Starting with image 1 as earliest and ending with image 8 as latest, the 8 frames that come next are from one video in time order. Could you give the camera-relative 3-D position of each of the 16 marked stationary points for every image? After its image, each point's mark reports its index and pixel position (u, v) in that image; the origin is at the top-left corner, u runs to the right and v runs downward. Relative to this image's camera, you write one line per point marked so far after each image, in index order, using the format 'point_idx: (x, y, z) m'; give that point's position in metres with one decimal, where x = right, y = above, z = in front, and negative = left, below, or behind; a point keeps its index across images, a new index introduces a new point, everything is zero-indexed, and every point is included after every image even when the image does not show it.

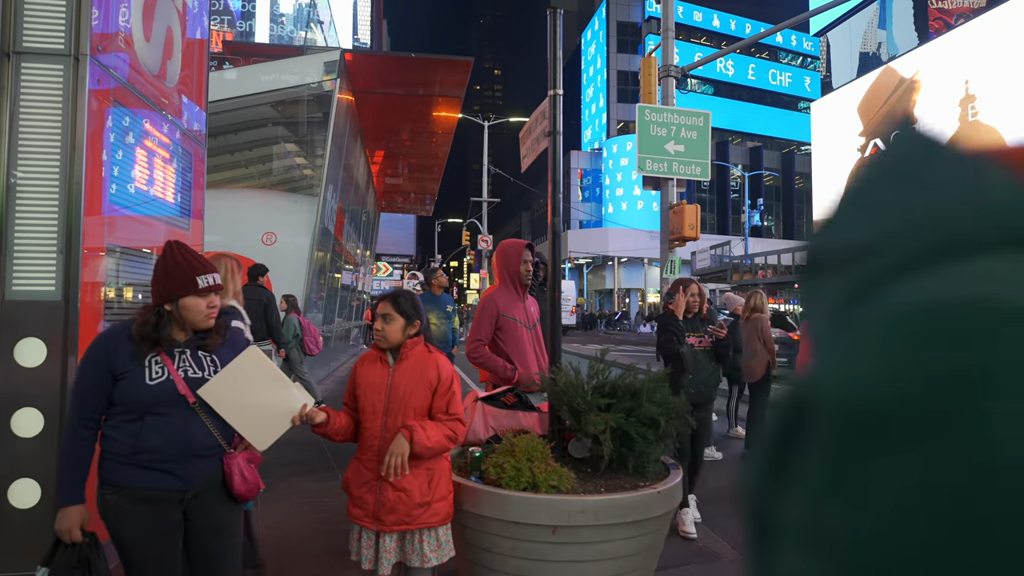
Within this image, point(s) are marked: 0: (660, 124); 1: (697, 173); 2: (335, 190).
0: (+2.1, +2.4, +9.0) m
1: (+2.7, +1.7, +9.1) m
2: (-3.4, +1.9, +11.8) m
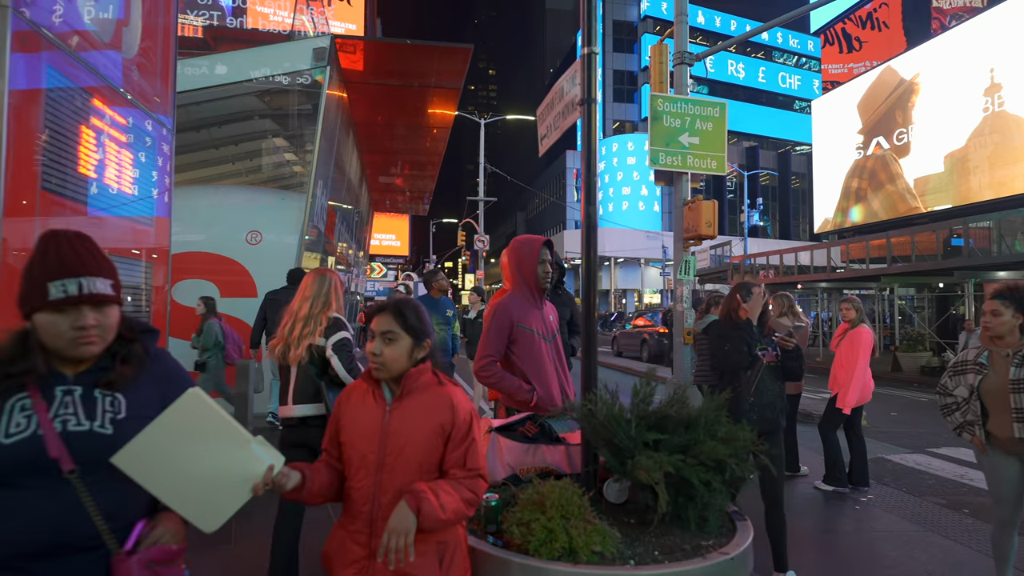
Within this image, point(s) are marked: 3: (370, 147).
0: (+2.2, +2.3, +8.4) m
1: (+2.8, +1.7, +8.5) m
2: (-3.4, +1.8, +11.2) m
3: (-3.9, +3.9, +17.0) m
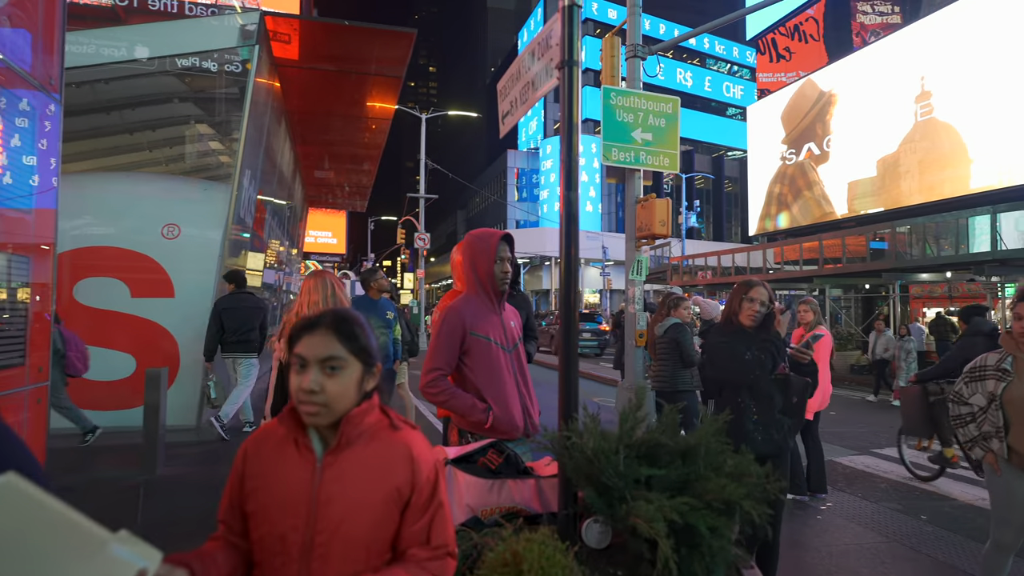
0: (+1.5, +2.3, +8.1) m
1: (+2.0, +1.6, +8.3) m
2: (-4.3, +1.9, +10.3) m
3: (-5.4, +3.9, +16.1) m
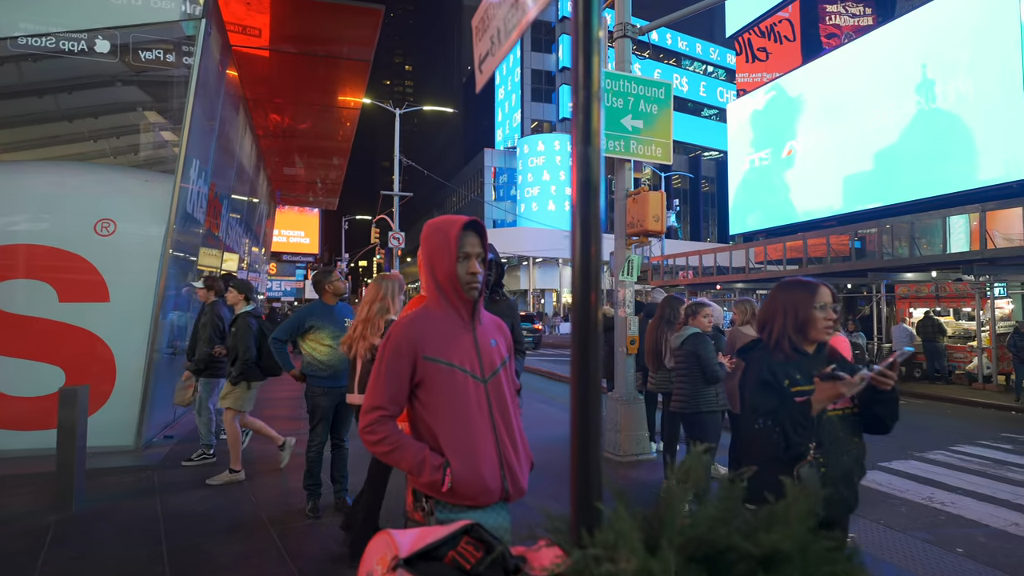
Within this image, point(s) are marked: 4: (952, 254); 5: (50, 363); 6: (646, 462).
0: (+1.2, +2.3, +7.4) m
1: (+1.8, +1.6, +7.6) m
2: (-4.6, +1.8, +9.4) m
3: (-6.0, +3.8, +15.1) m
4: (+10.5, +0.8, +14.8) m
5: (-5.5, -0.9, +7.3) m
6: (+1.5, -2.0, +7.0) m
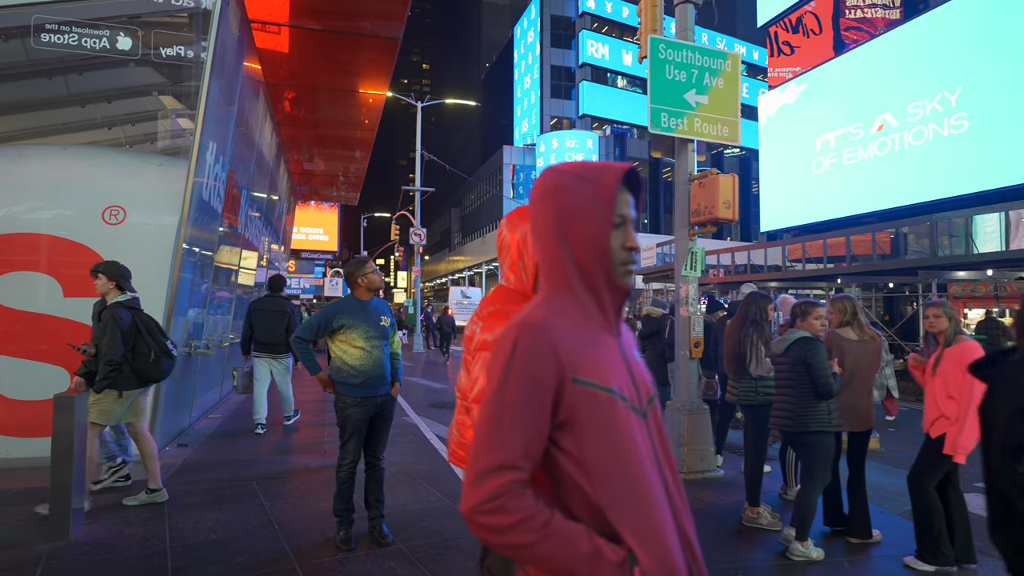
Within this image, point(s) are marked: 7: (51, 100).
0: (+1.7, +2.3, +6.6) m
1: (+2.3, +1.7, +6.8) m
2: (-4.1, +1.9, +8.7) m
3: (-5.2, +3.9, +14.5) m
4: (+11.2, +0.9, +13.7) m
5: (-5.0, -0.8, +6.7) m
6: (+2.0, -1.9, +6.2) m
7: (-5.3, +2.1, +7.1) m
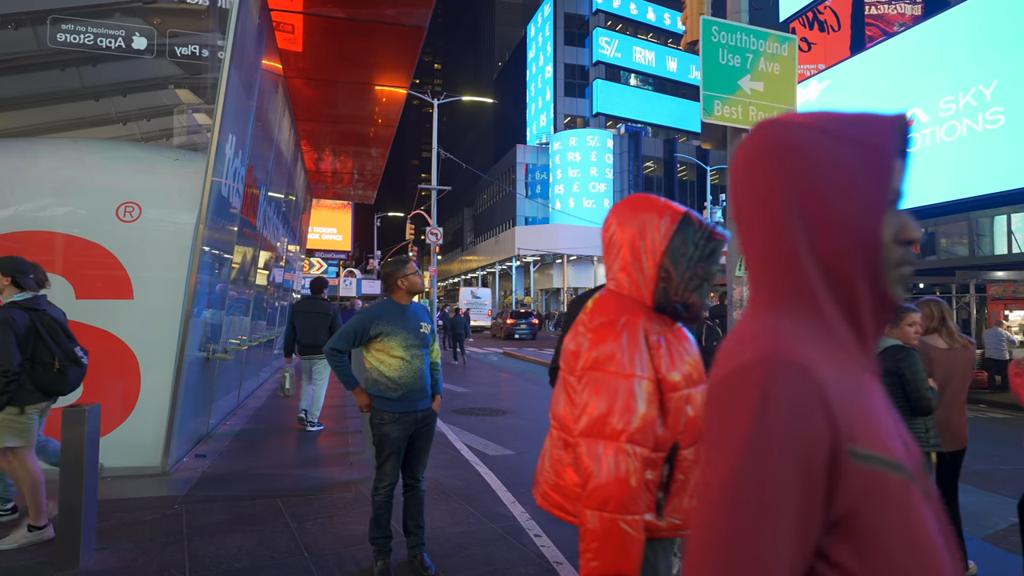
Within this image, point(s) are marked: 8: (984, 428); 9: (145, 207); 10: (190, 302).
0: (+2.1, +2.3, +6.1) m
1: (+2.7, +1.6, +6.3) m
2: (-3.6, +1.9, +8.4) m
3: (-4.7, +3.9, +14.1) m
4: (+11.7, +0.8, +13.1) m
5: (-4.6, -0.8, +6.3) m
6: (+2.4, -1.9, +5.7) m
7: (-4.9, +2.1, +6.7) m
8: (+7.5, -2.3, +9.8) m
9: (-4.0, +0.9, +6.8) m
10: (-3.4, -0.2, +6.5) m
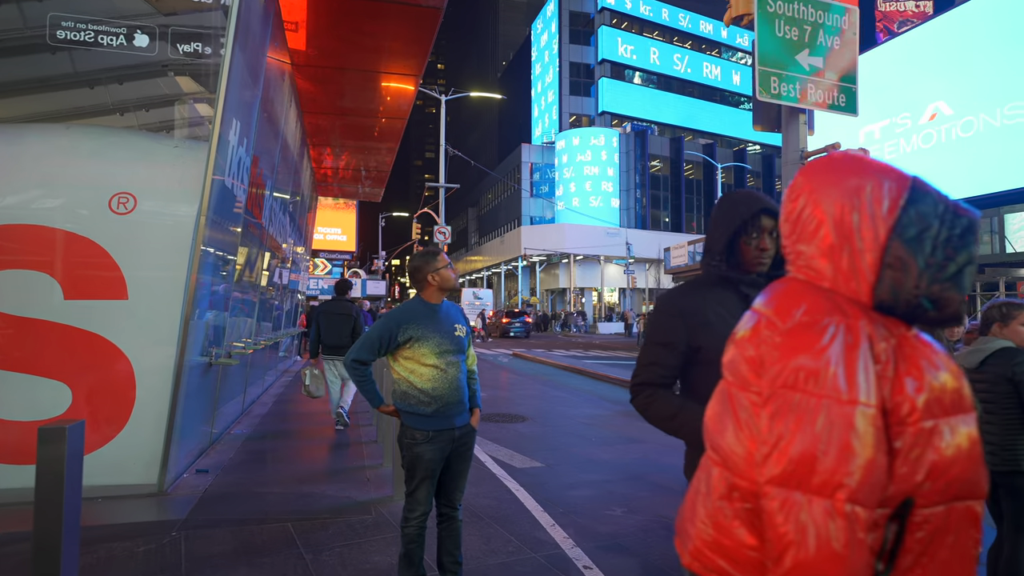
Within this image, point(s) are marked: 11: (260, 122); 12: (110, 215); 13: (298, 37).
0: (+2.4, +2.4, +5.5) m
1: (+3.0, +1.7, +5.7) m
2: (-3.3, +1.9, +7.8) m
3: (-4.4, +3.9, +13.5) m
4: (+12.1, +0.9, +12.4) m
5: (-4.3, -0.8, +5.7) m
6: (+2.7, -1.9, +5.1) m
7: (-4.6, +2.1, +6.2) m
8: (+7.9, -2.2, +9.2) m
9: (-3.7, +0.9, +6.2) m
10: (-3.1, -0.1, +6.0) m
11: (-3.7, +2.5, +9.3) m
12: (-3.9, +0.7, +6.1) m
13: (-3.5, +4.1, +10.1) m
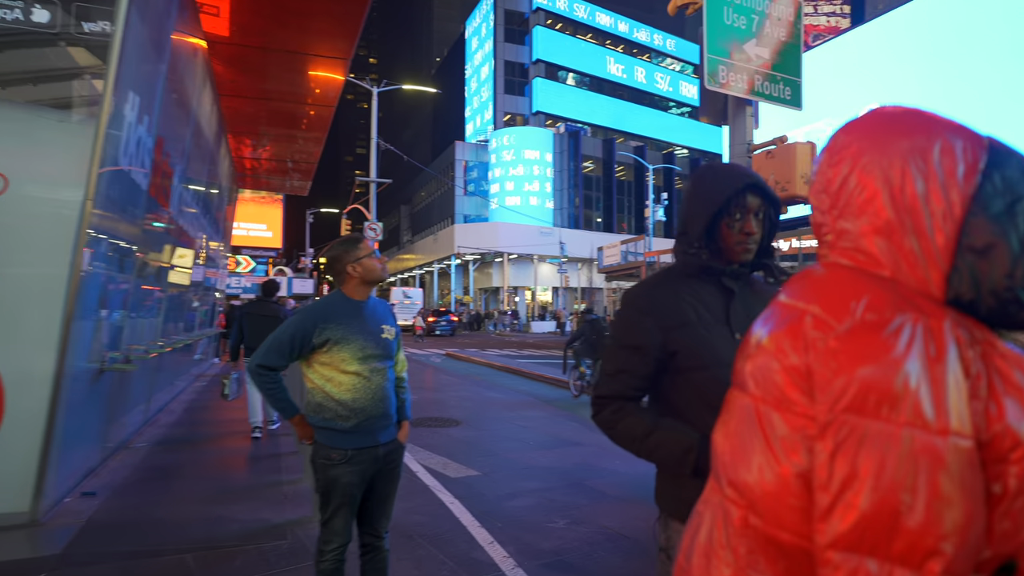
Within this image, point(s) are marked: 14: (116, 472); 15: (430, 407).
0: (+1.9, +2.4, +5.3) m
1: (+2.4, +1.7, +5.5) m
2: (-4.1, +1.9, +7.0) m
3: (-5.7, +4.0, +12.6) m
4: (+10.7, +0.9, +13.2) m
5: (-4.8, -0.8, +4.8) m
6: (+2.2, -1.9, +4.9) m
7: (-5.1, +2.2, +5.2) m
8: (+6.9, -2.2, +9.6) m
9: (-4.3, +0.9, +5.3) m
10: (-3.6, -0.1, +5.2) m
11: (-4.7, +2.5, +8.4) m
12: (-4.5, +0.7, +5.2) m
13: (-4.4, +4.2, +9.2) m
14: (-4.1, -1.9, +6.4) m
15: (-1.5, -2.2, +11.3) m
